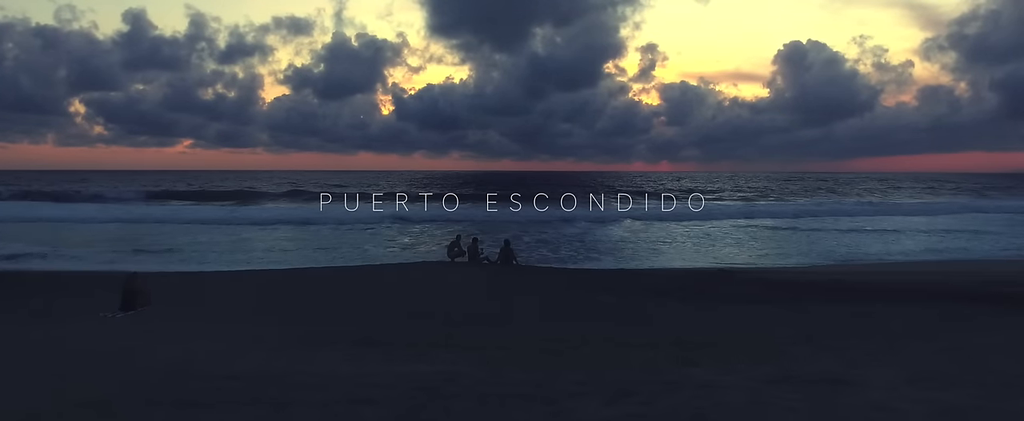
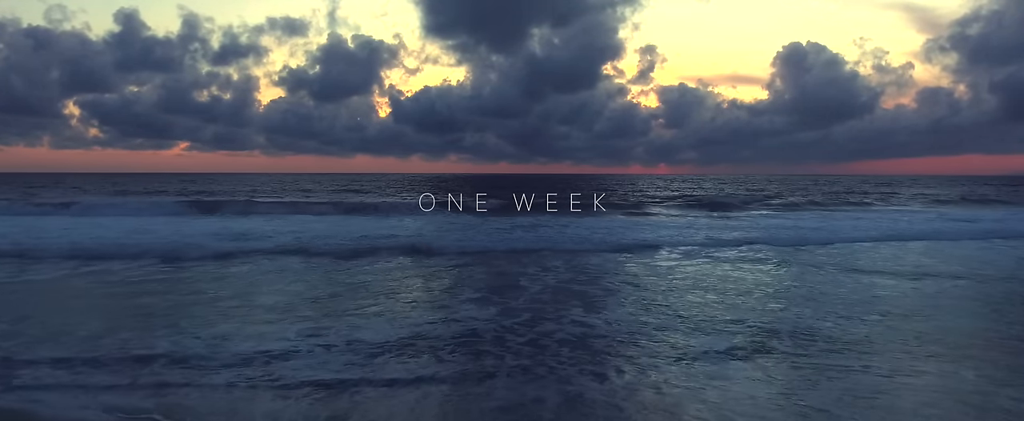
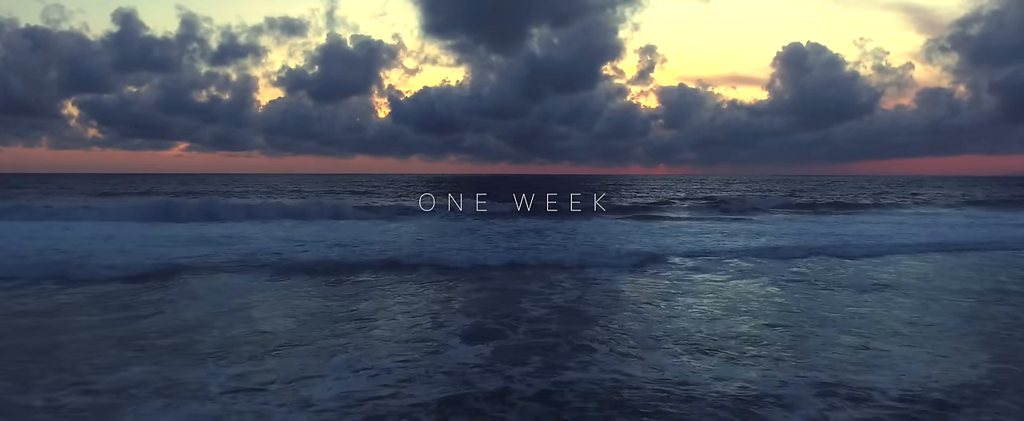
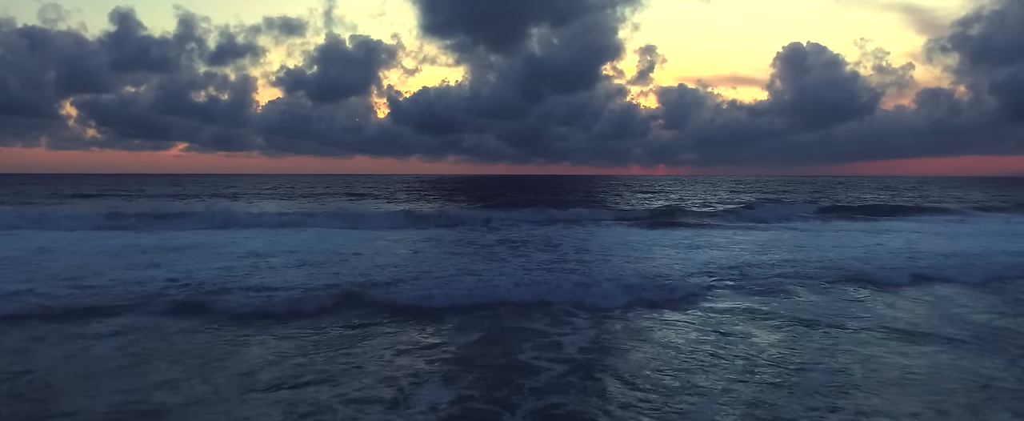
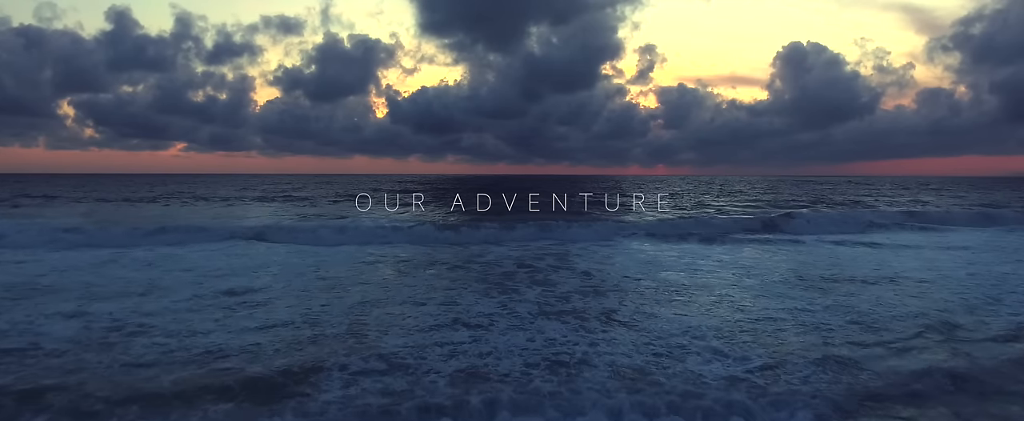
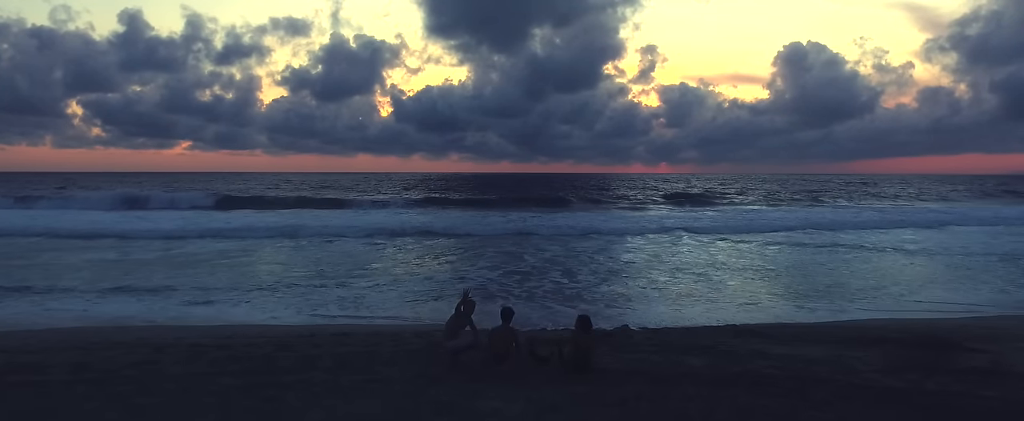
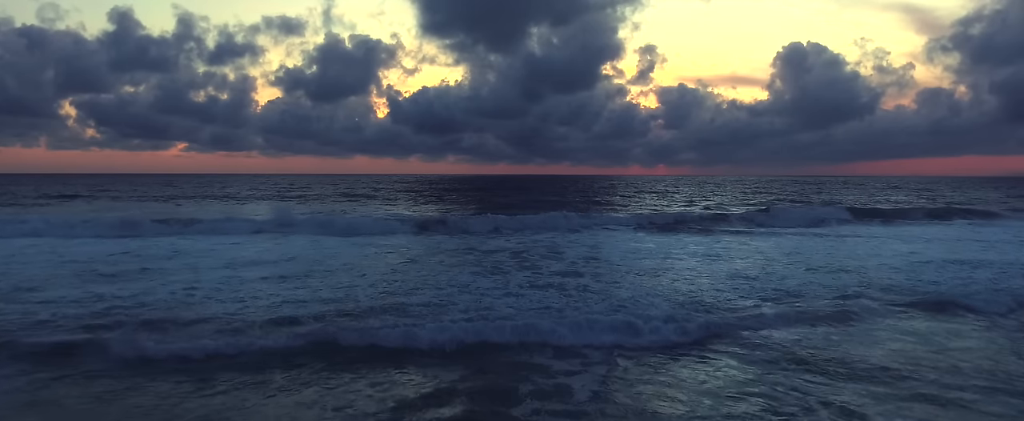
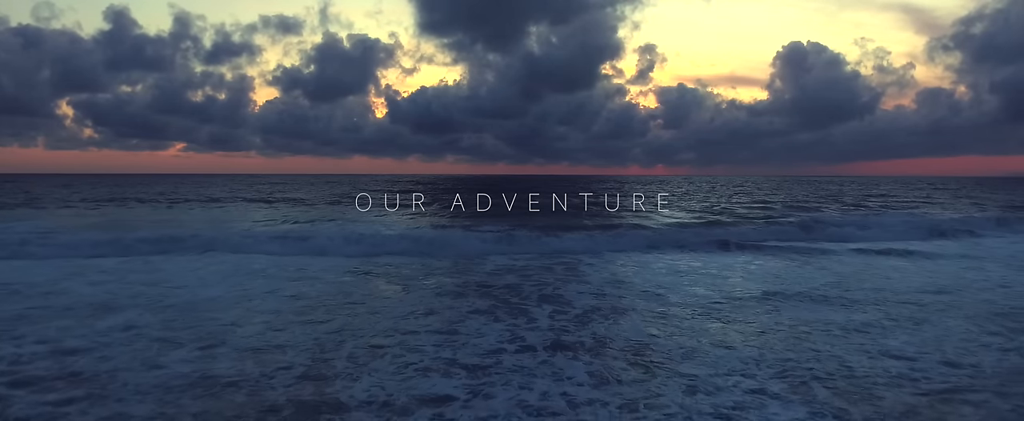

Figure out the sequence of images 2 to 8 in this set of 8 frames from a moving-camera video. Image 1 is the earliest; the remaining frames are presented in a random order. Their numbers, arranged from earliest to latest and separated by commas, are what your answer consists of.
6, 2, 3, 4, 7, 5, 8
